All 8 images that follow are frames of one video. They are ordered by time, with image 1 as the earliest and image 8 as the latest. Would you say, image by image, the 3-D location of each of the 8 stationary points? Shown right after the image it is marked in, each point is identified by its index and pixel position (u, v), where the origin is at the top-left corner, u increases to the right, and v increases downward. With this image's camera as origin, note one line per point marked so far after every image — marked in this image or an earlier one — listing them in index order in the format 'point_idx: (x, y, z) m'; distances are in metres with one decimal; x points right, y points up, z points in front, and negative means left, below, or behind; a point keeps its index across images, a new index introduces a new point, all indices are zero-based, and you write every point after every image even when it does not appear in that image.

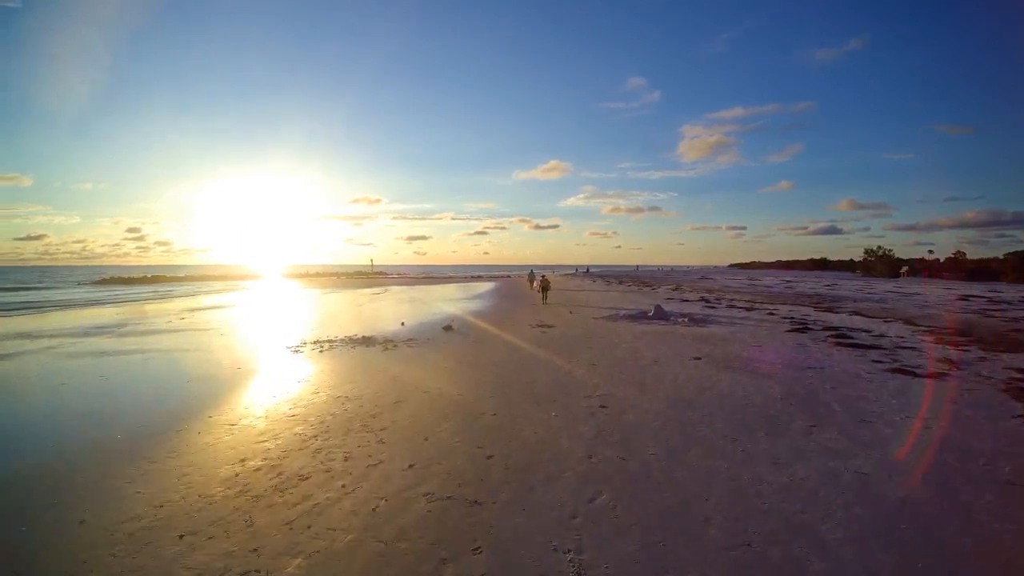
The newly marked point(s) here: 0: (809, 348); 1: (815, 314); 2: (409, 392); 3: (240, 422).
0: (+4.4, -0.9, +7.8) m
1: (+6.7, -0.6, +11.4) m
2: (-1.1, -1.1, +5.8) m
3: (-2.8, -1.3, +5.2) m
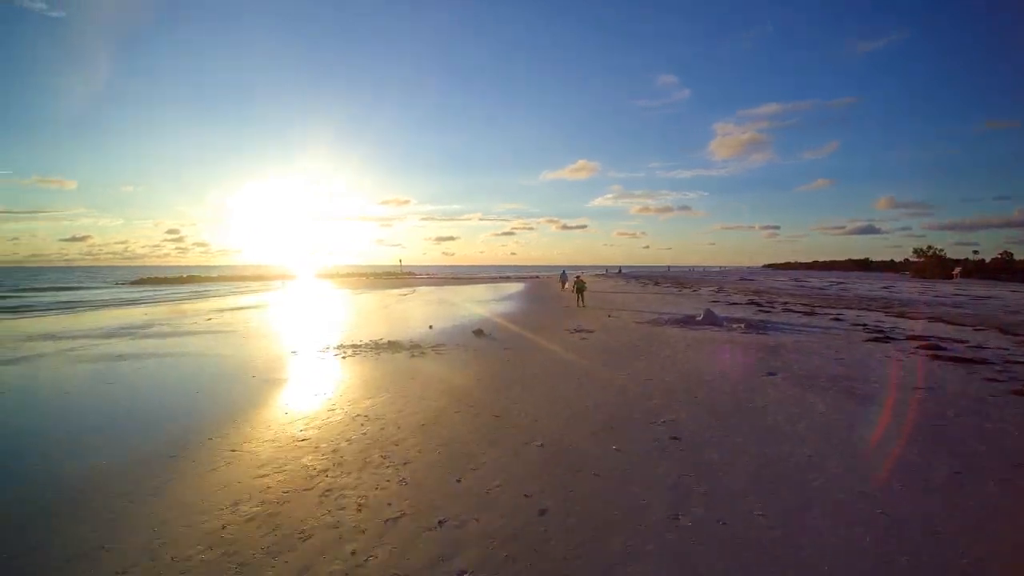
0: (+5.0, -1.0, +6.7) m
1: (+7.5, -0.7, +10.2) m
2: (-0.7, -1.2, +5.0) m
3: (-2.3, -1.3, +4.5) m
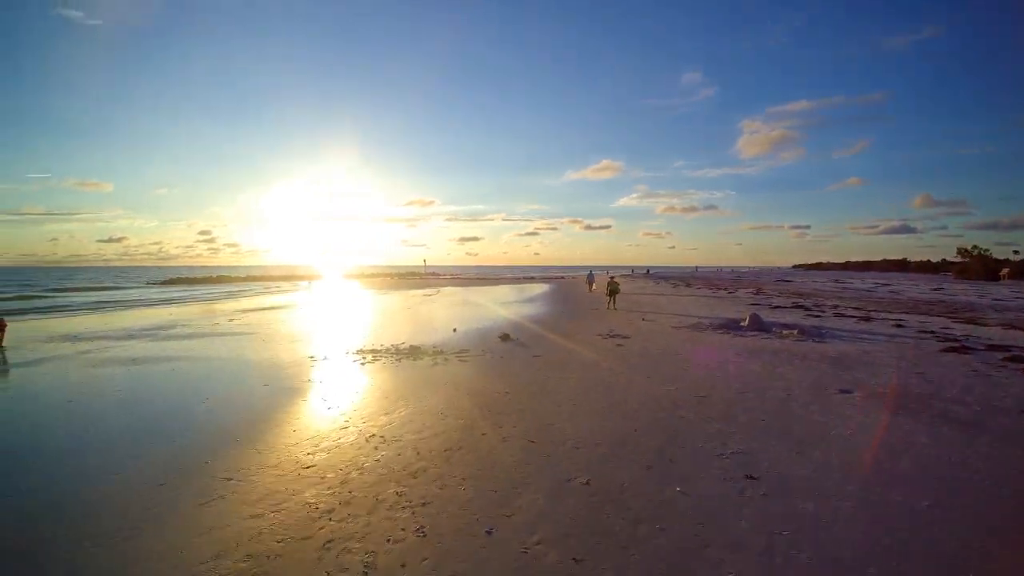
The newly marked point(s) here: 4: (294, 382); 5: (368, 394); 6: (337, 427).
0: (+5.4, -1.0, +5.8) m
1: (+8.0, -0.7, +9.2) m
2: (-0.4, -1.2, +4.3) m
3: (-2.1, -1.4, +3.9) m
4: (-3.2, -1.4, +7.6) m
5: (-1.7, -1.2, +6.0) m
6: (-1.6, -1.3, +4.7) m
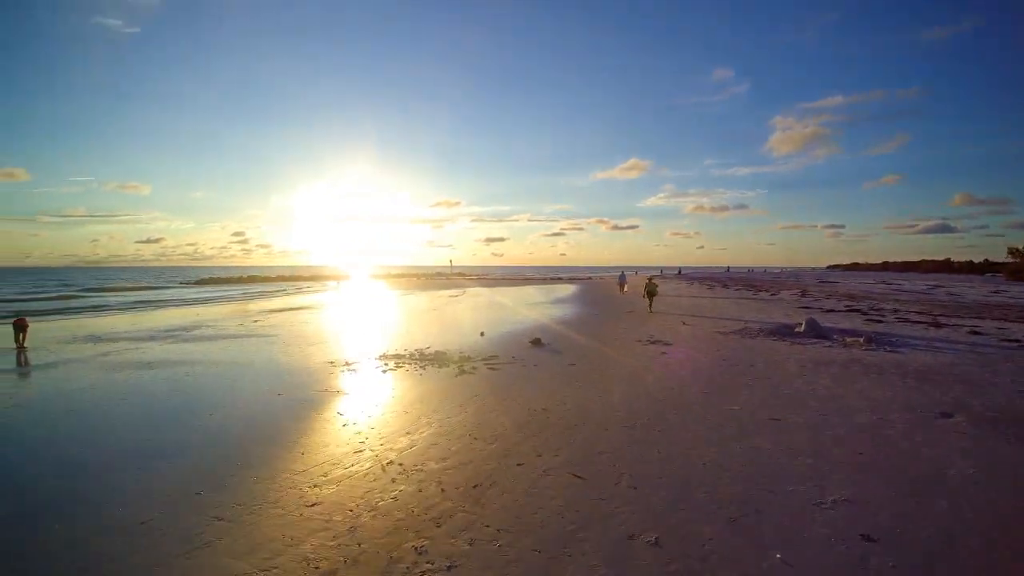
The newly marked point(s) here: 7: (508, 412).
0: (+5.7, -1.0, +4.9) m
1: (+8.5, -0.8, +8.1) m
2: (-0.1, -1.2, +3.7) m
3: (-1.8, -1.4, +3.4) m
4: (-2.7, -1.4, +7.1) m
5: (-1.3, -1.2, +5.4) m
6: (-1.3, -1.3, +4.1) m
7: (0.0, -1.2, +4.9) m
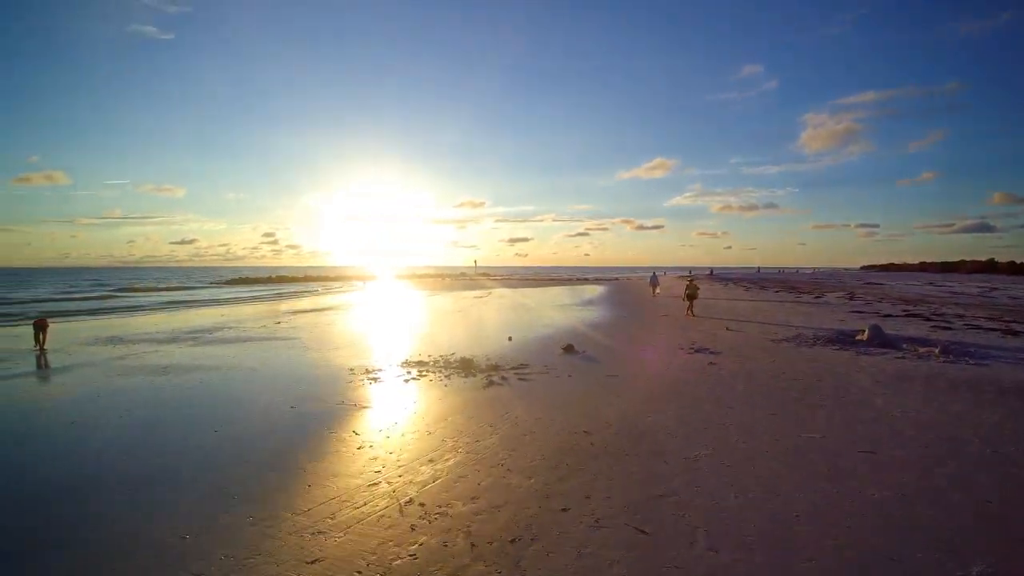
0: (+6.0, -1.1, +4.0) m
1: (+9.0, -0.8, +7.1) m
2: (+0.1, -1.3, +3.1) m
3: (-1.5, -1.4, +2.8) m
4: (-2.3, -1.5, +6.6) m
5: (-1.0, -1.3, +4.8) m
6: (-1.0, -1.3, +3.5) m
7: (+0.3, -1.2, +4.3) m
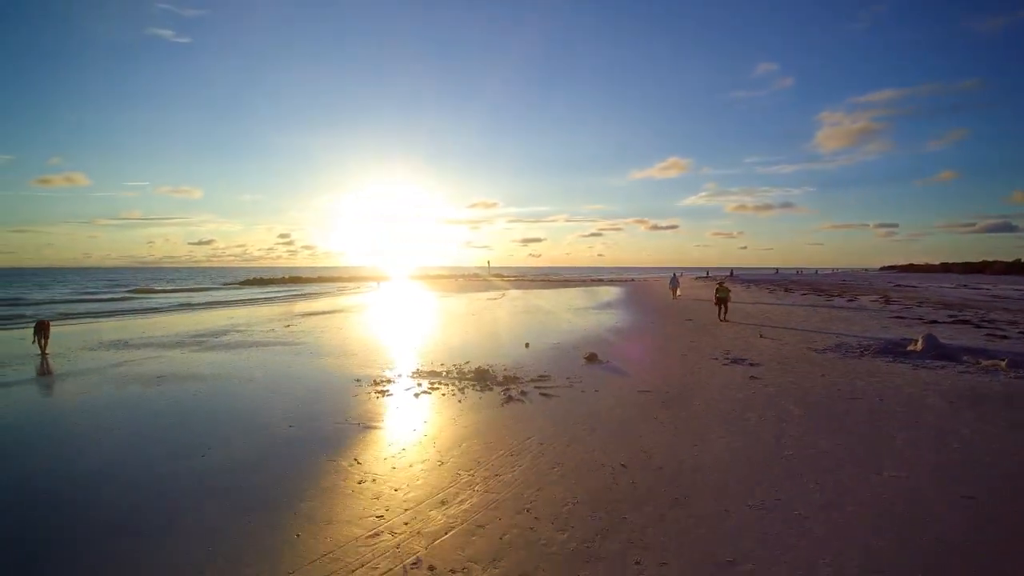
0: (+6.2, -1.2, +3.3) m
1: (+9.2, -0.9, +6.3) m
2: (+0.3, -1.3, +2.5) m
3: (-1.4, -1.5, +2.3) m
4: (-2.1, -1.5, +6.0) m
5: (-0.8, -1.3, +4.2) m
6: (-0.8, -1.4, +3.0) m
7: (+0.5, -1.3, +3.7) m
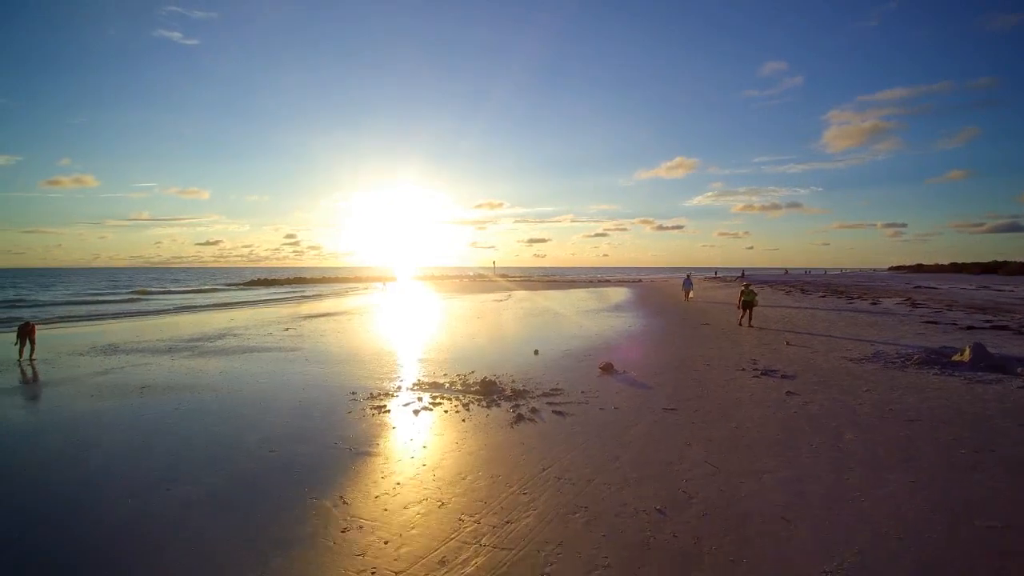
0: (+6.3, -1.2, +2.6) m
1: (+9.3, -1.0, +5.6) m
2: (+0.4, -1.4, +1.9) m
3: (-1.3, -1.5, +1.7) m
4: (-2.0, -1.6, +5.5) m
5: (-0.7, -1.4, +3.7) m
6: (-0.8, -1.4, +2.4) m
7: (+0.5, -1.4, +3.1) m
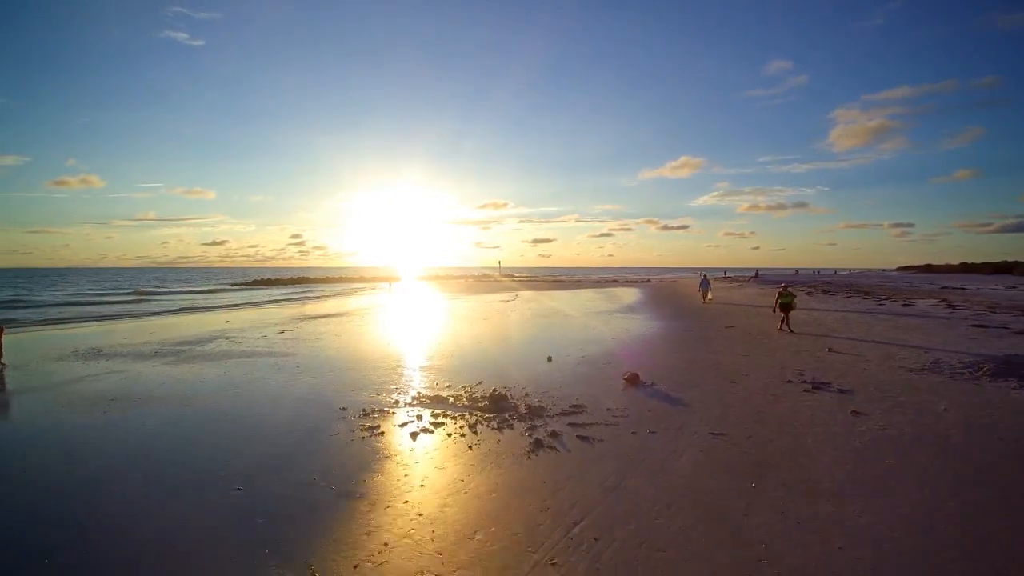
0: (+6.4, -1.2, +1.7) m
1: (+9.5, -1.0, +4.7) m
2: (+0.5, -1.4, +1.1) m
3: (-1.2, -1.5, +0.9) m
4: (-1.8, -1.6, +4.6) m
5: (-0.5, -1.4, +2.8) m
6: (-0.7, -1.4, +1.5) m
7: (+0.7, -1.4, +2.2) m
